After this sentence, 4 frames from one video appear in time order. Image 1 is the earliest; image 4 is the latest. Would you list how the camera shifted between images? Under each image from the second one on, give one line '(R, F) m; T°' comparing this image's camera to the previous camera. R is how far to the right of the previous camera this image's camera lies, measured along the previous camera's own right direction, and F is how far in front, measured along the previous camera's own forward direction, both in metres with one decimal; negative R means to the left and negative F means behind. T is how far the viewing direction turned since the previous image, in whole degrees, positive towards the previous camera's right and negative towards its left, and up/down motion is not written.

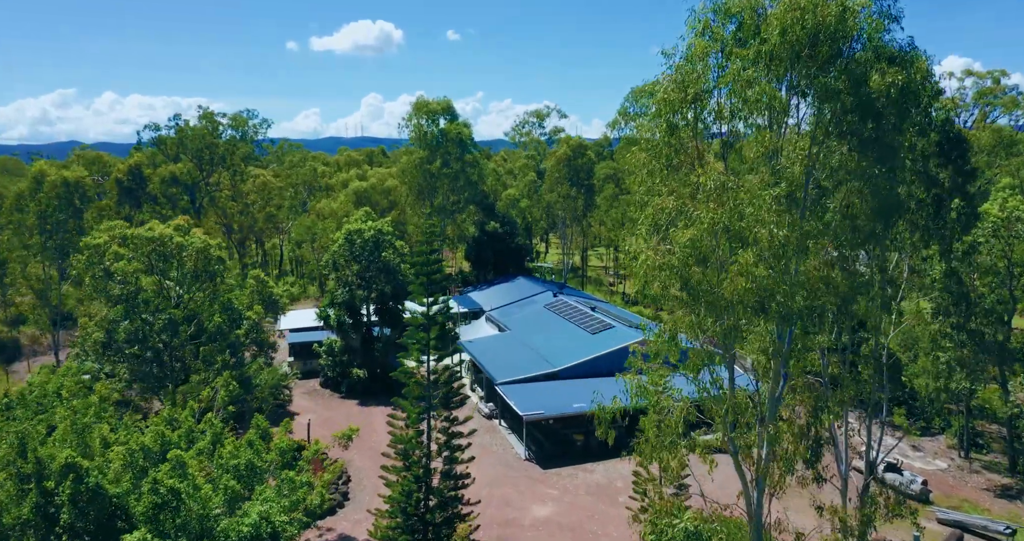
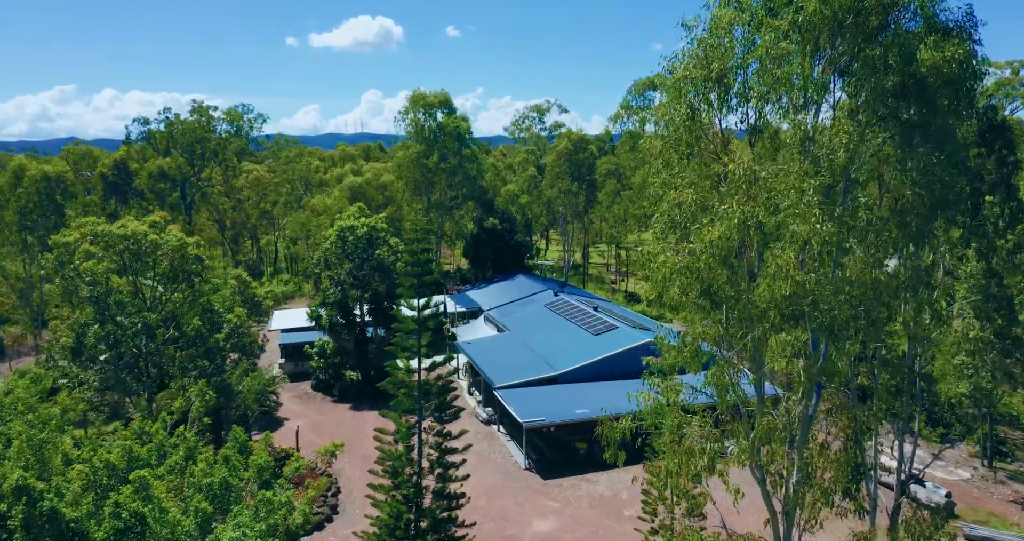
(0.0, +1.8) m; 0°
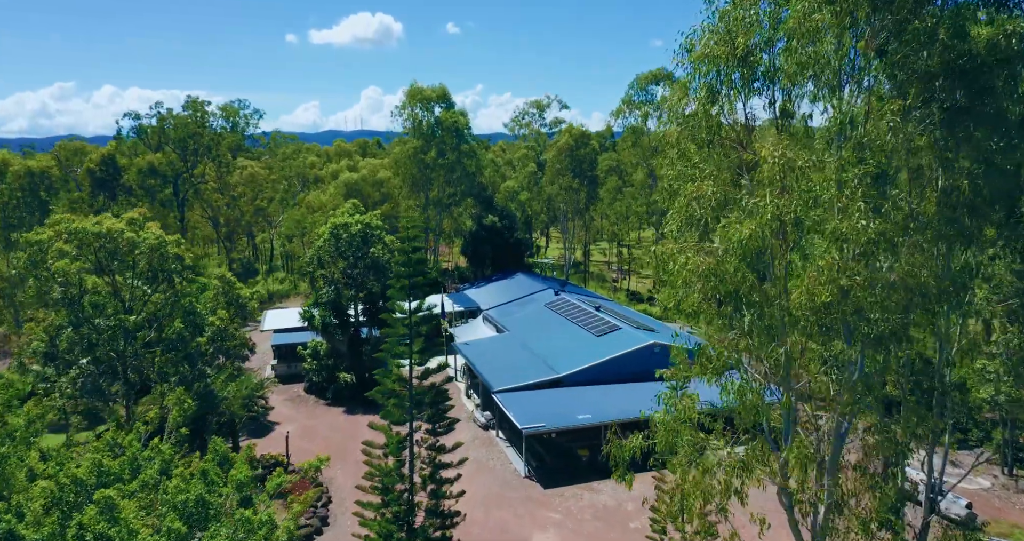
(0.0, +1.5) m; 0°
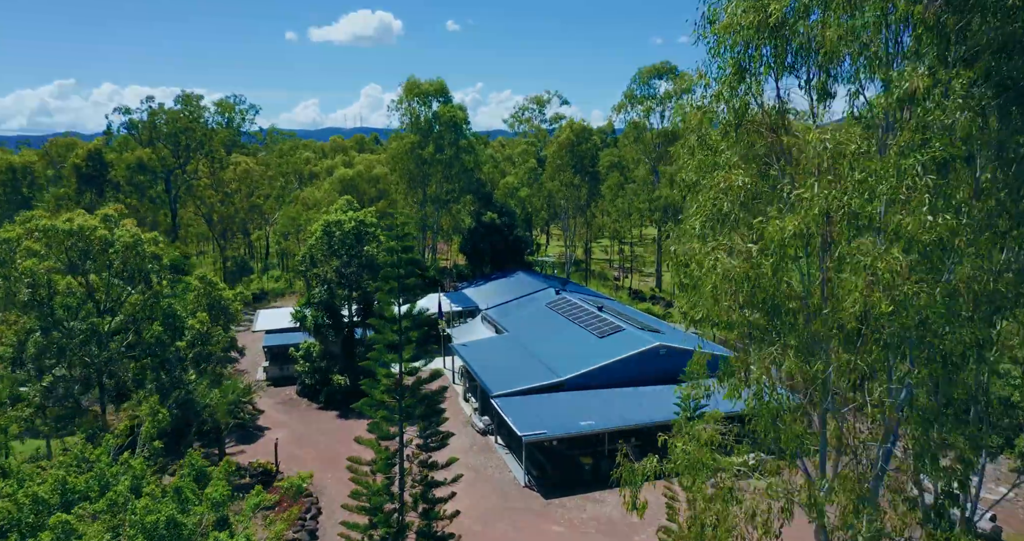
(0.0, +1.5) m; 0°
